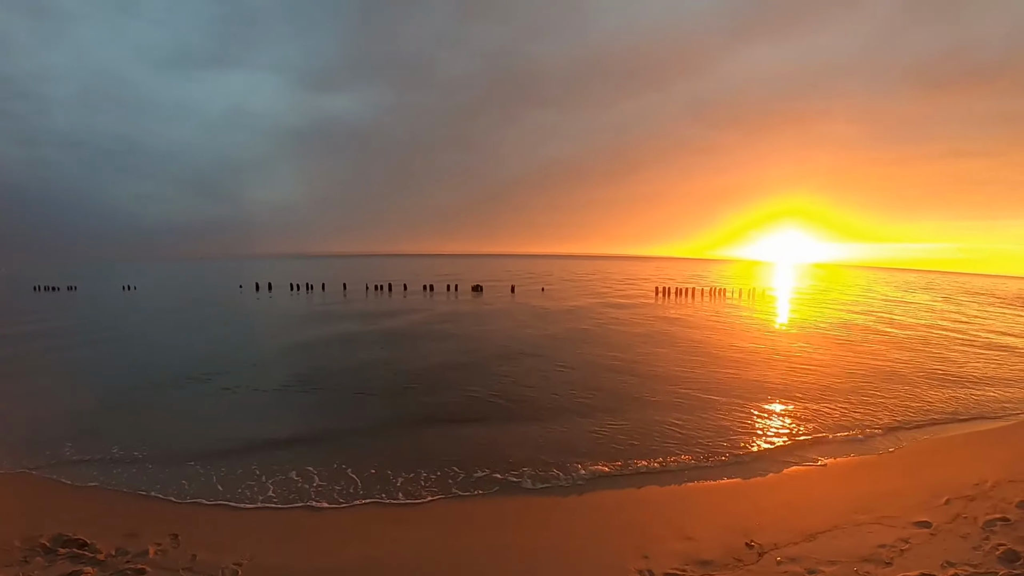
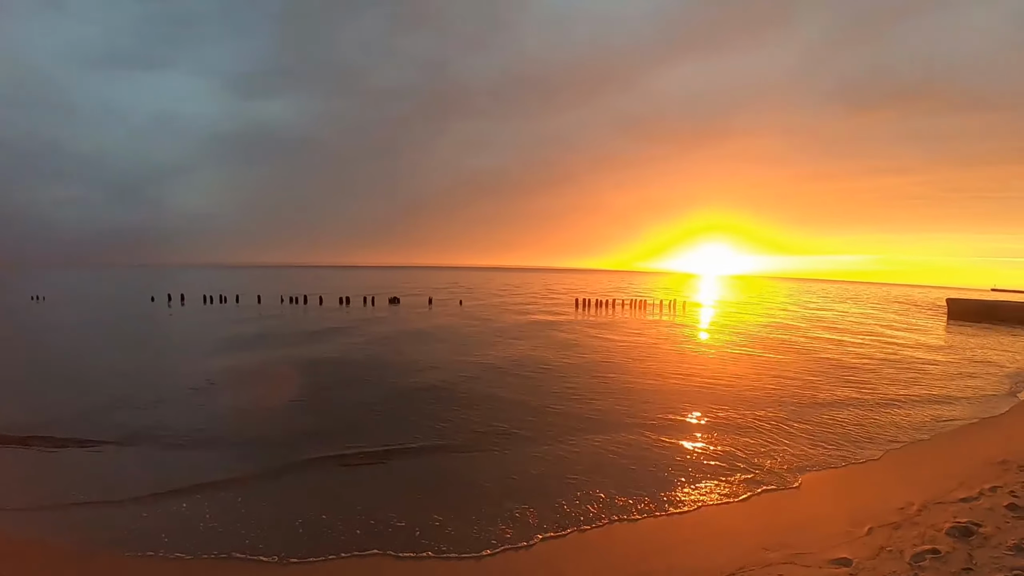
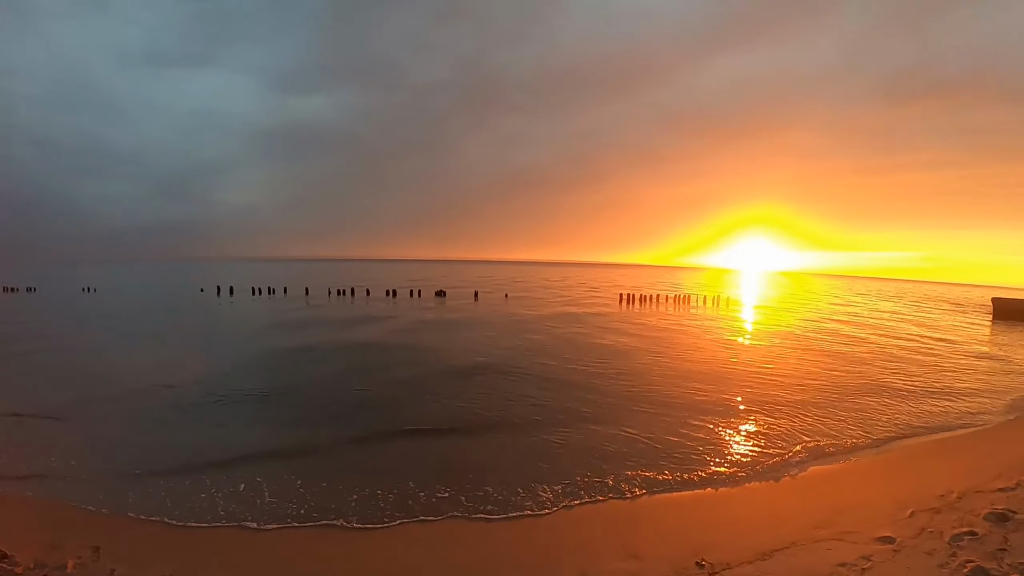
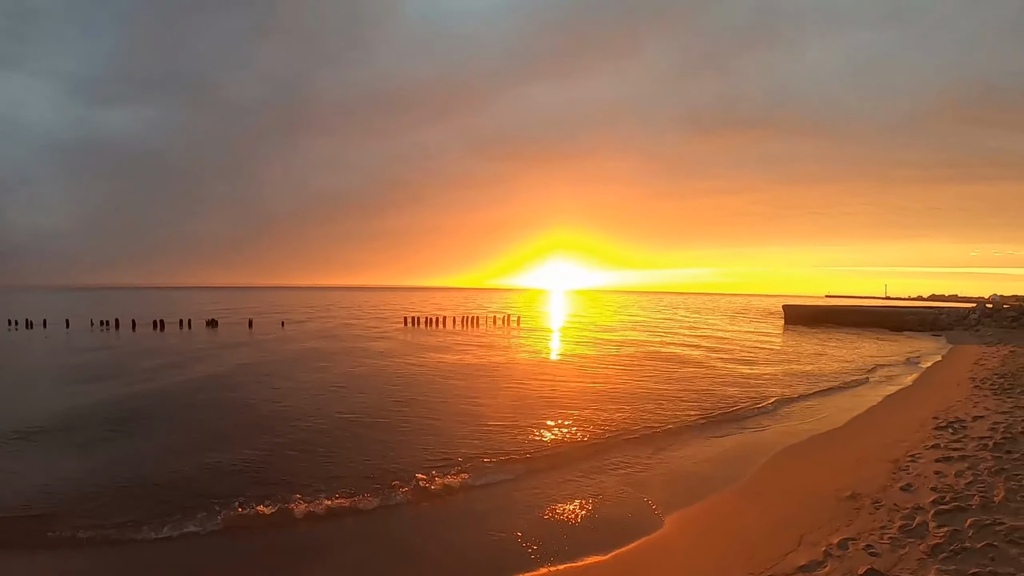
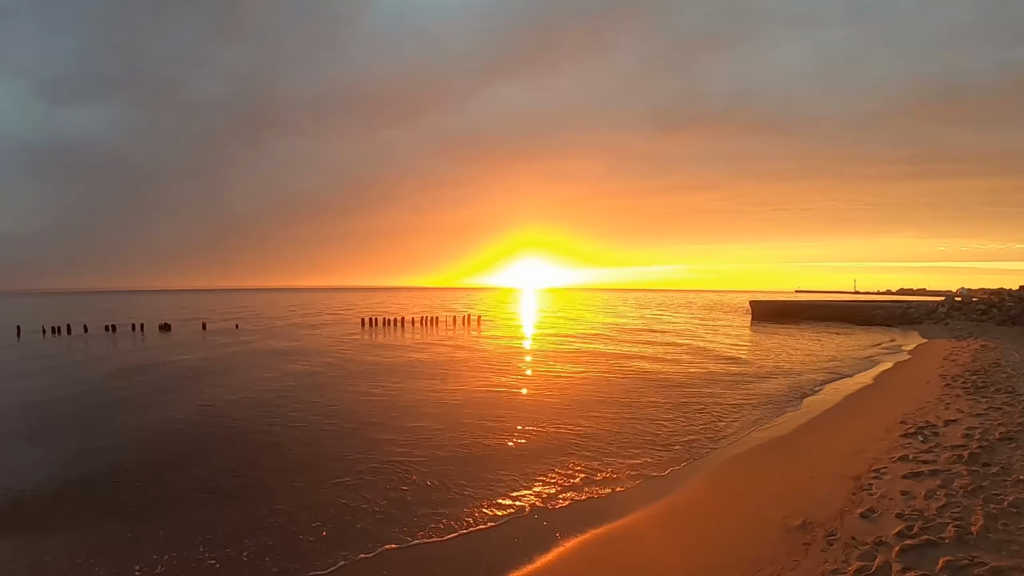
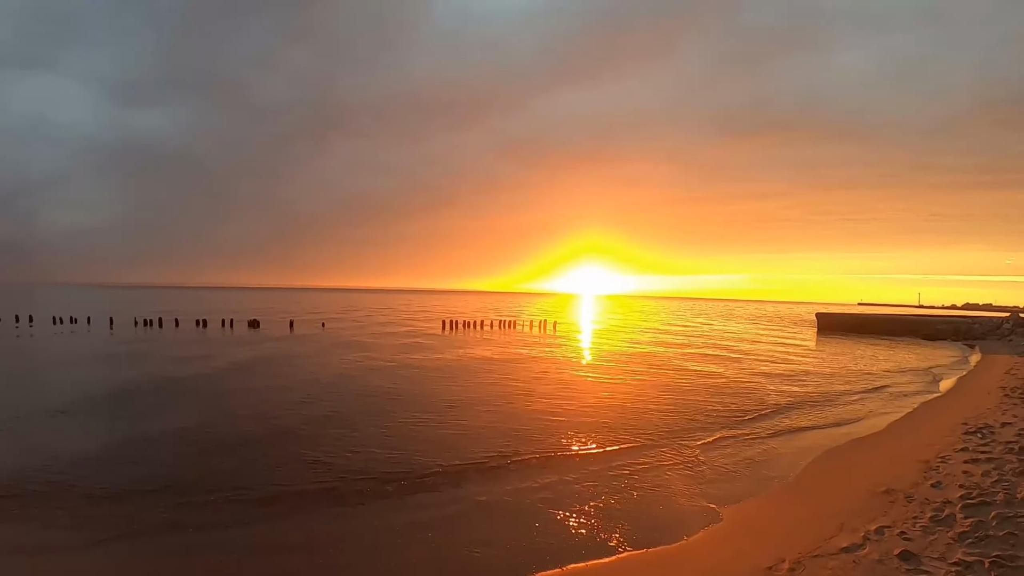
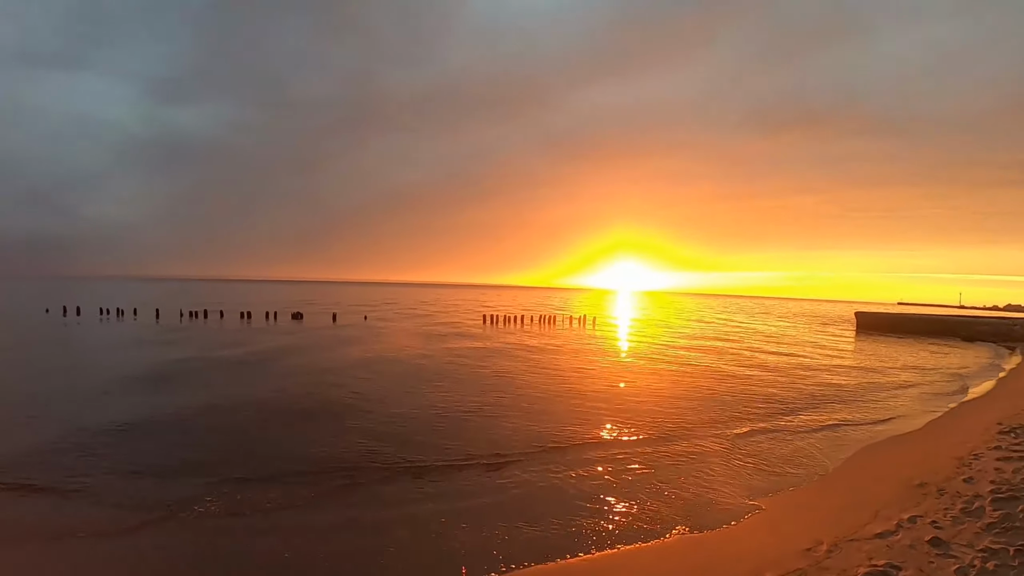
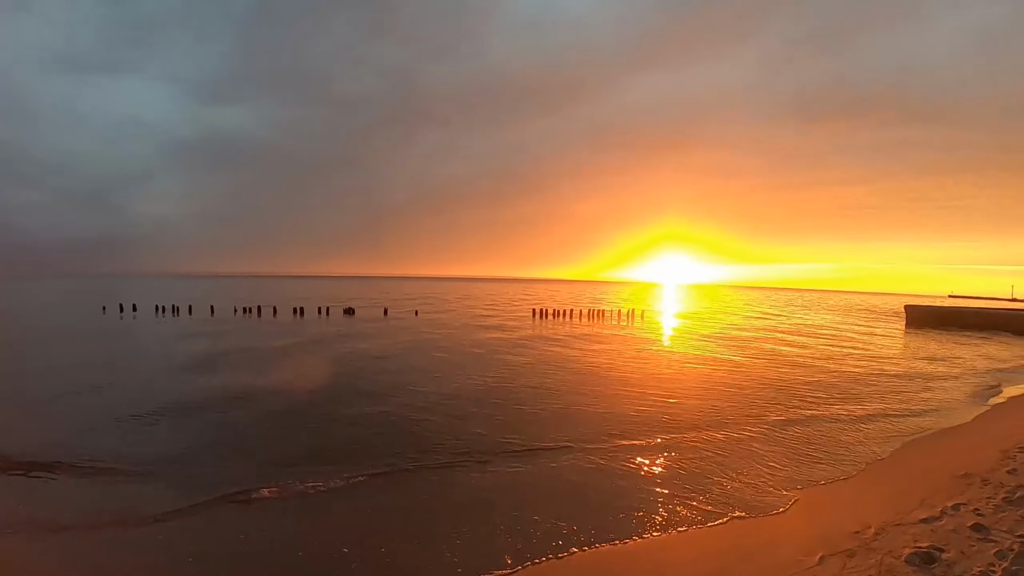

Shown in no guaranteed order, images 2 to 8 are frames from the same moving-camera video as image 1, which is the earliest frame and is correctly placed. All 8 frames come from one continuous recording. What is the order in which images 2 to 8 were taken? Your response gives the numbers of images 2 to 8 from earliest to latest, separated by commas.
3, 2, 8, 7, 6, 4, 5
